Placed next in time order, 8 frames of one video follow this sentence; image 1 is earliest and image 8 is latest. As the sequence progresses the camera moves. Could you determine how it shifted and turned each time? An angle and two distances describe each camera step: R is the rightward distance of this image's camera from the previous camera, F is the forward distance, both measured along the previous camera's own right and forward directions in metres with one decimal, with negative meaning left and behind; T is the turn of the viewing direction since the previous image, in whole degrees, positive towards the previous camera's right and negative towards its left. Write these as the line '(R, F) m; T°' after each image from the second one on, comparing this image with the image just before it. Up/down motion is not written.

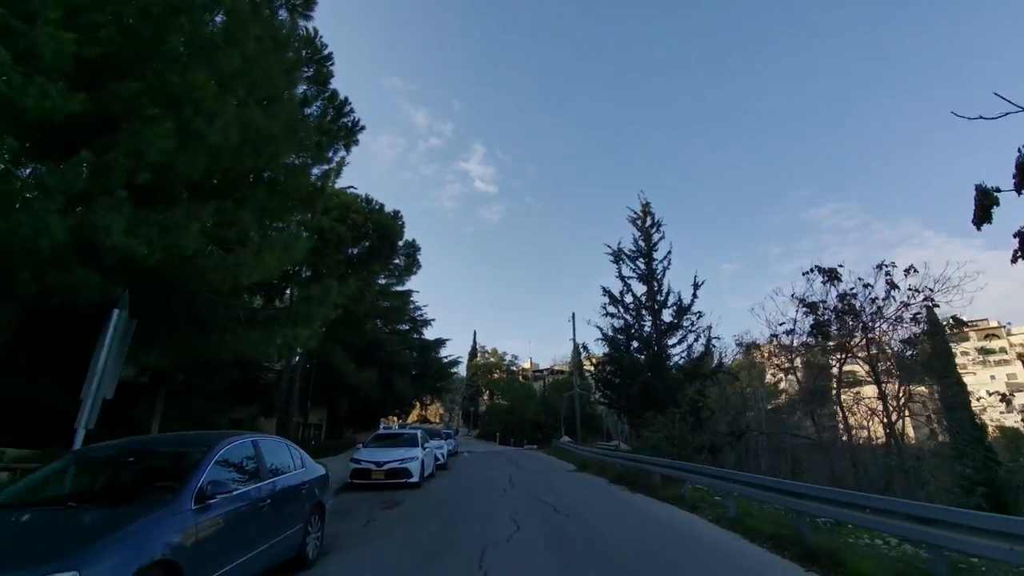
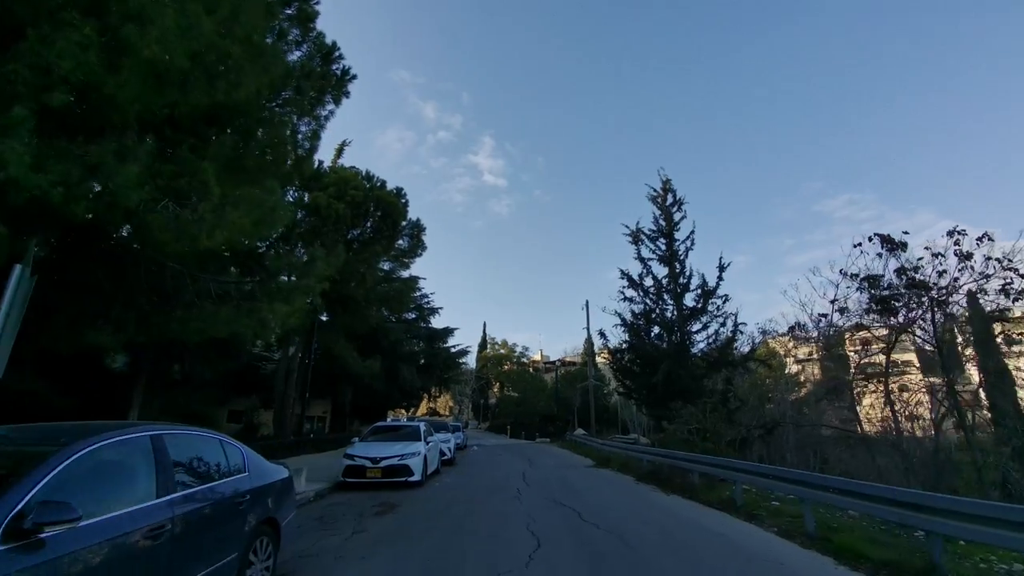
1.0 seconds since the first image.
(-0.1, +1.9) m; -1°
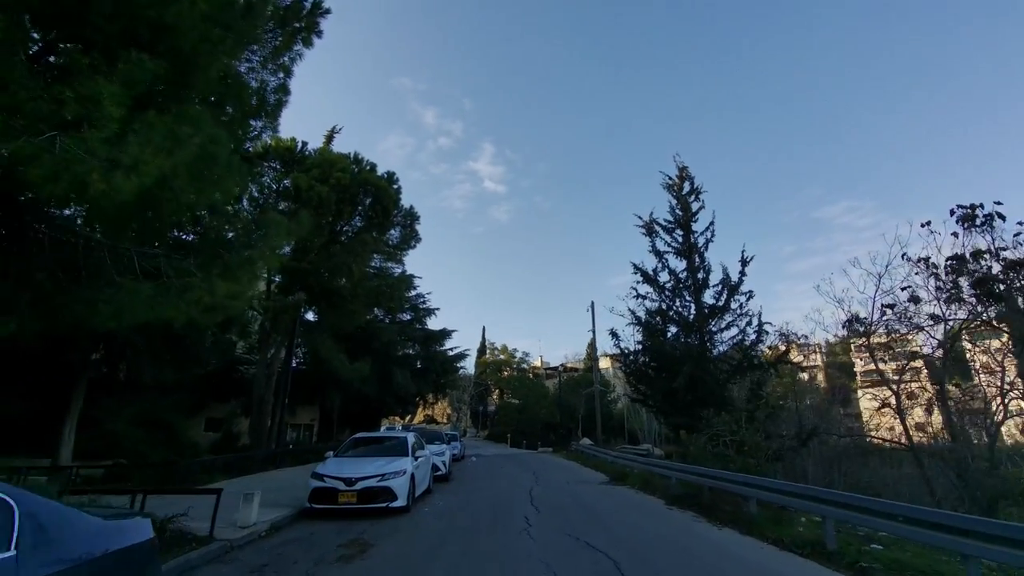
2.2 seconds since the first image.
(-0.2, +2.4) m; 0°
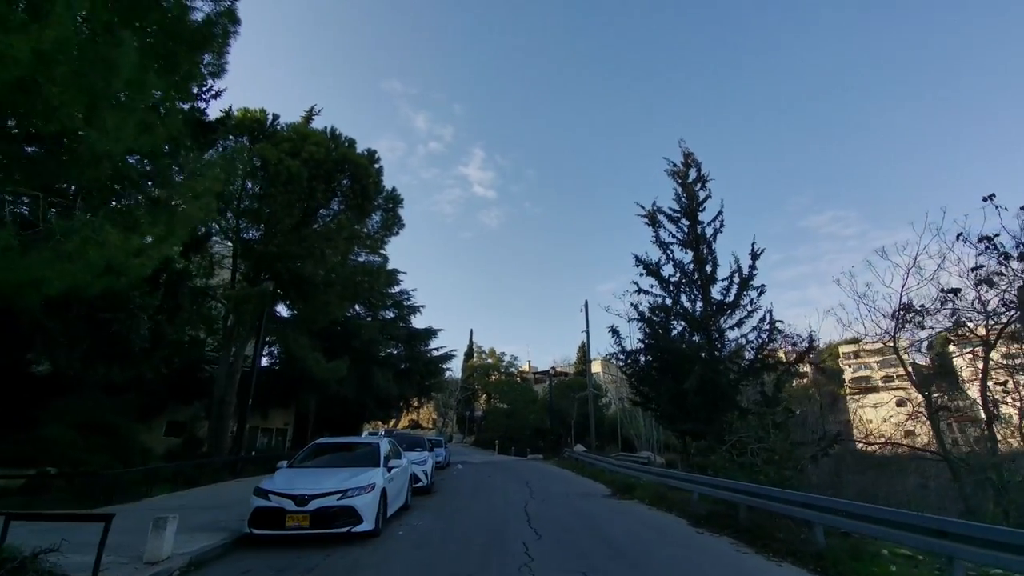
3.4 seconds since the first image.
(-0.1, +2.1) m; +1°
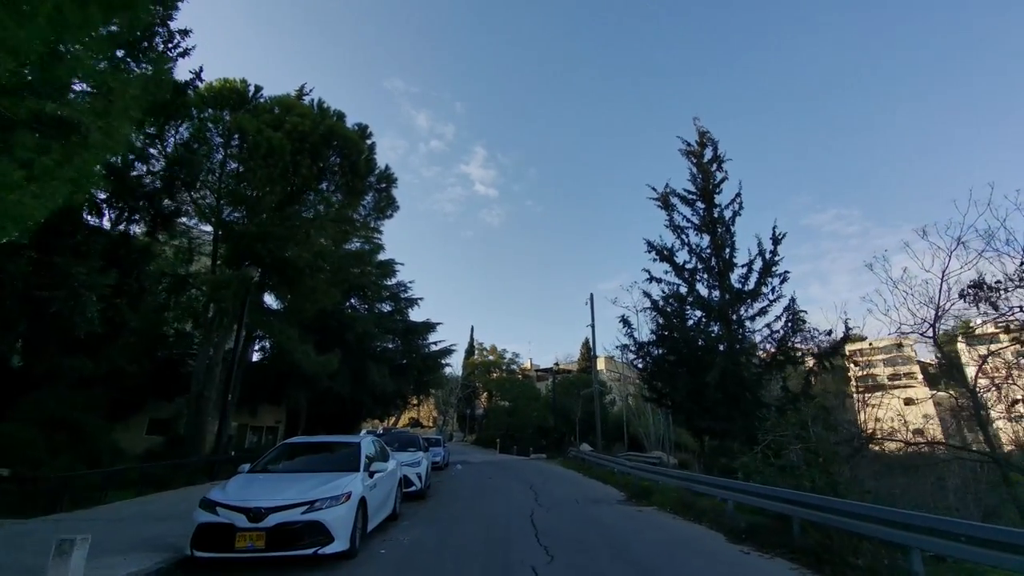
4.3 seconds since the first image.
(-0.1, +1.6) m; 0°
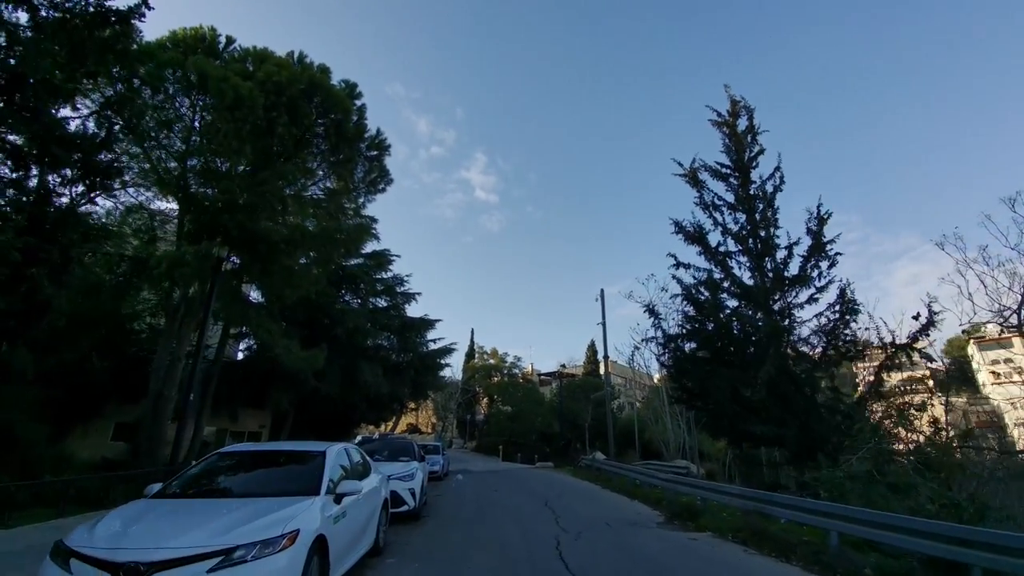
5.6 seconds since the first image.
(-0.3, +2.6) m; 0°
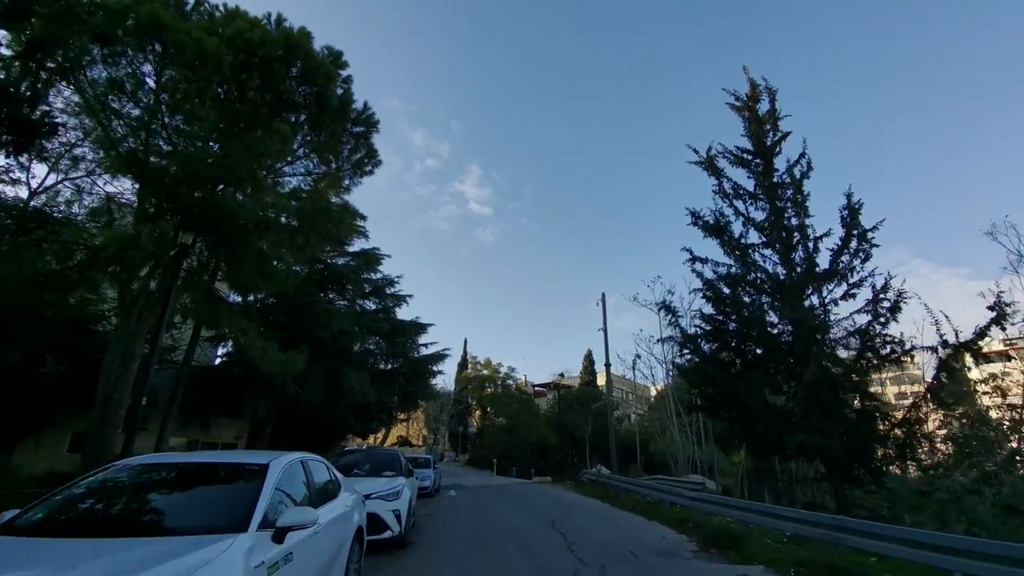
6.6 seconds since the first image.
(-0.3, +1.8) m; +1°
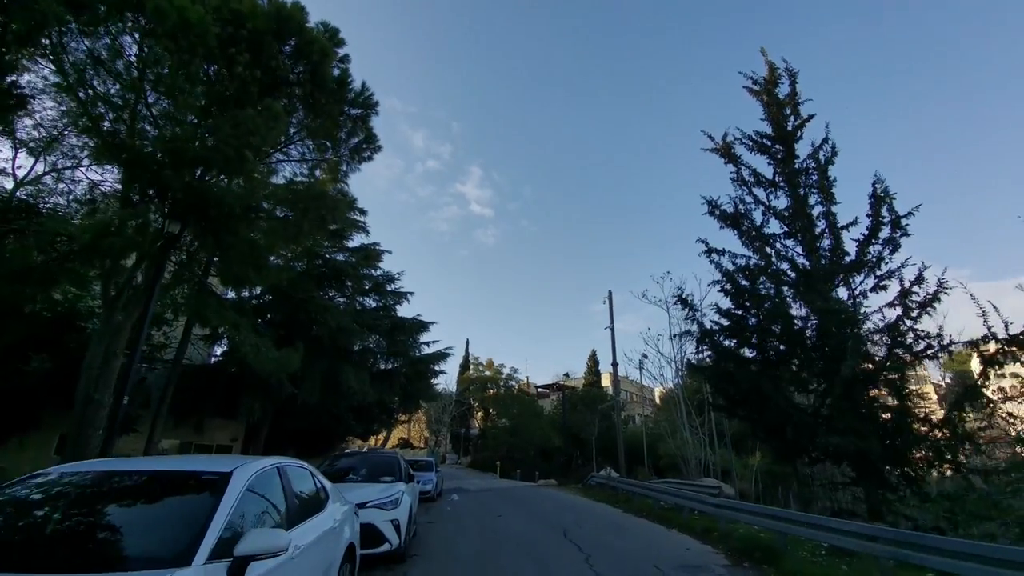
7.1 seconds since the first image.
(-0.2, +0.9) m; 0°
